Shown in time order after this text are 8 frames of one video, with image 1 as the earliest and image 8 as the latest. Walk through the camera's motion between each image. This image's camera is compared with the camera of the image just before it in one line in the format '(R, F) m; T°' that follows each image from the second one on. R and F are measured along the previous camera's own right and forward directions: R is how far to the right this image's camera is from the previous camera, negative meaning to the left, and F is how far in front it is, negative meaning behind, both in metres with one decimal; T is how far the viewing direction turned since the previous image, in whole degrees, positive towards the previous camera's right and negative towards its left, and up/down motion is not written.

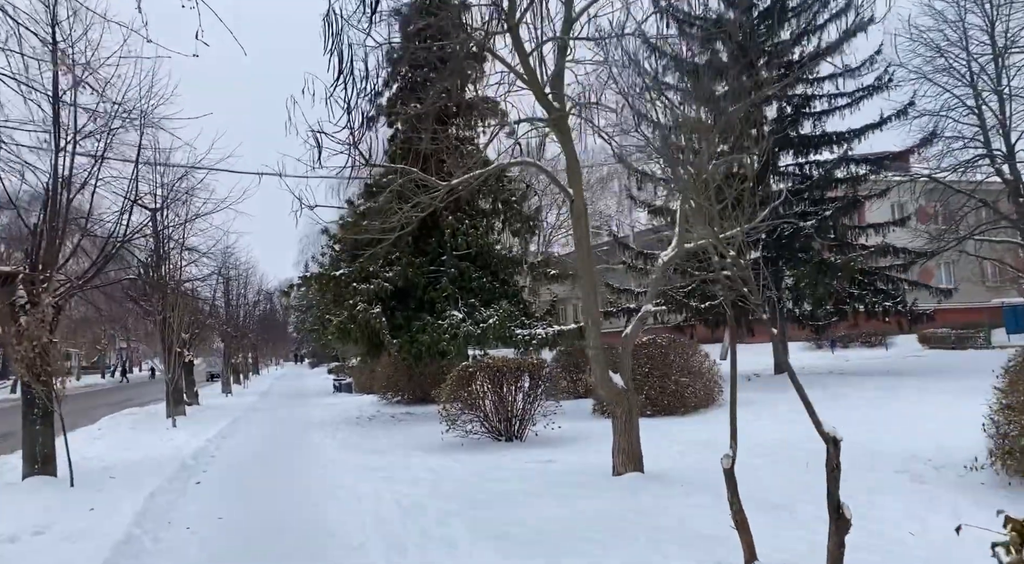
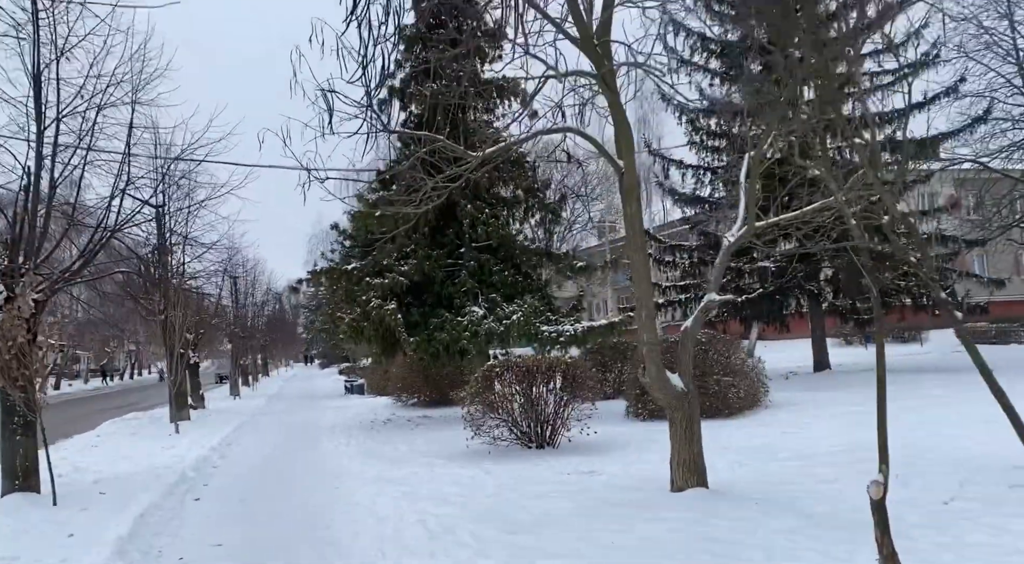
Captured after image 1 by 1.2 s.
(-0.3, +1.0) m; -1°
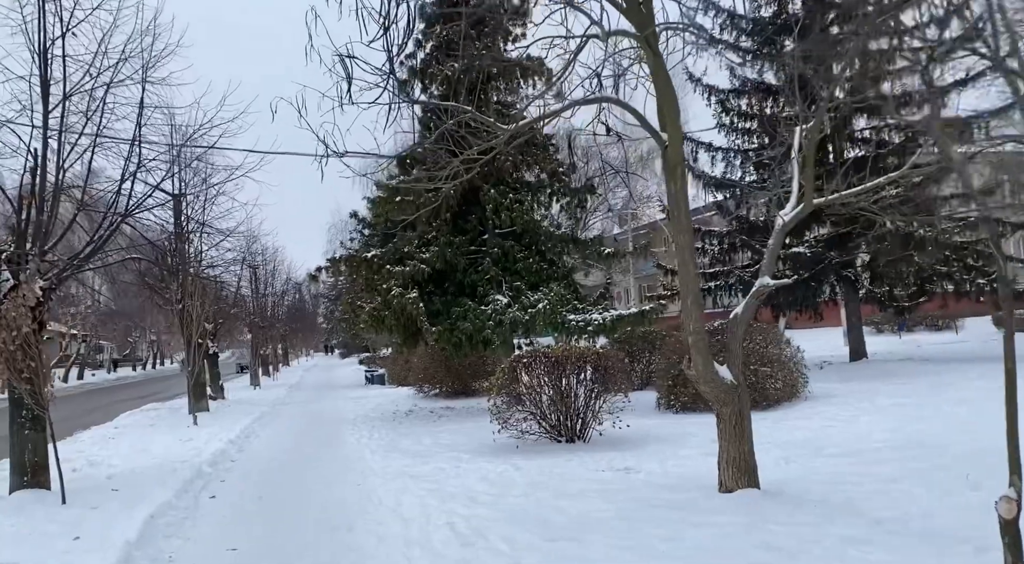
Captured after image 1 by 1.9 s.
(-0.1, +0.5) m; -1°
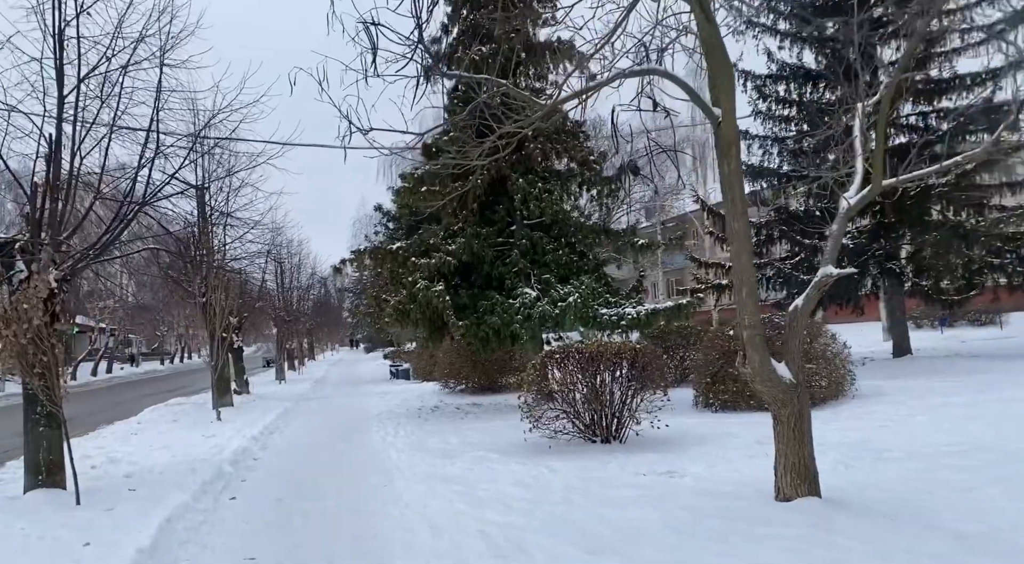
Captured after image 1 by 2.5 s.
(-0.1, +0.5) m; -2°
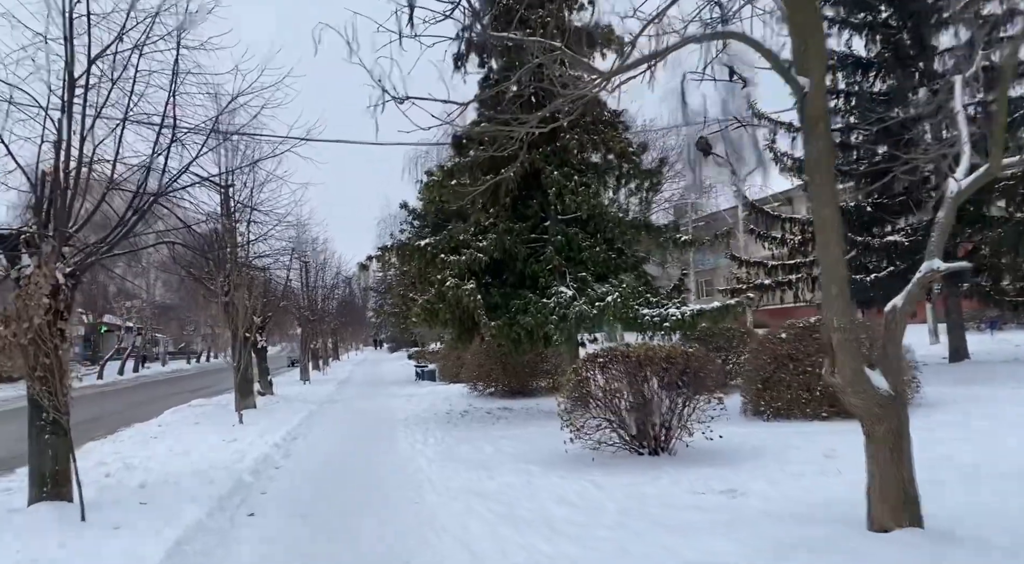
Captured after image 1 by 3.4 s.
(-0.2, +0.7) m; -2°
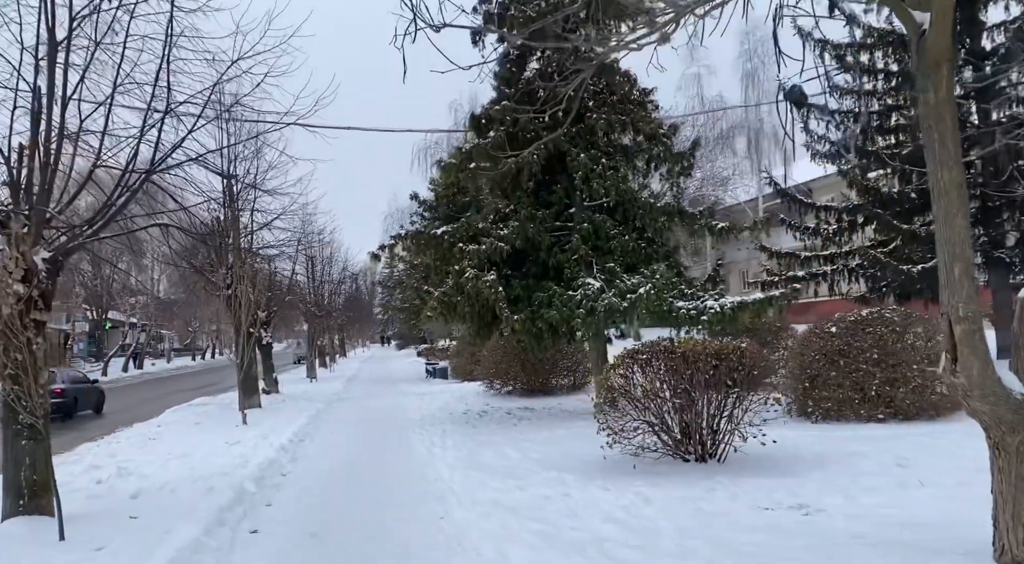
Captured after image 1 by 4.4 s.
(-0.3, +0.8) m; 0°
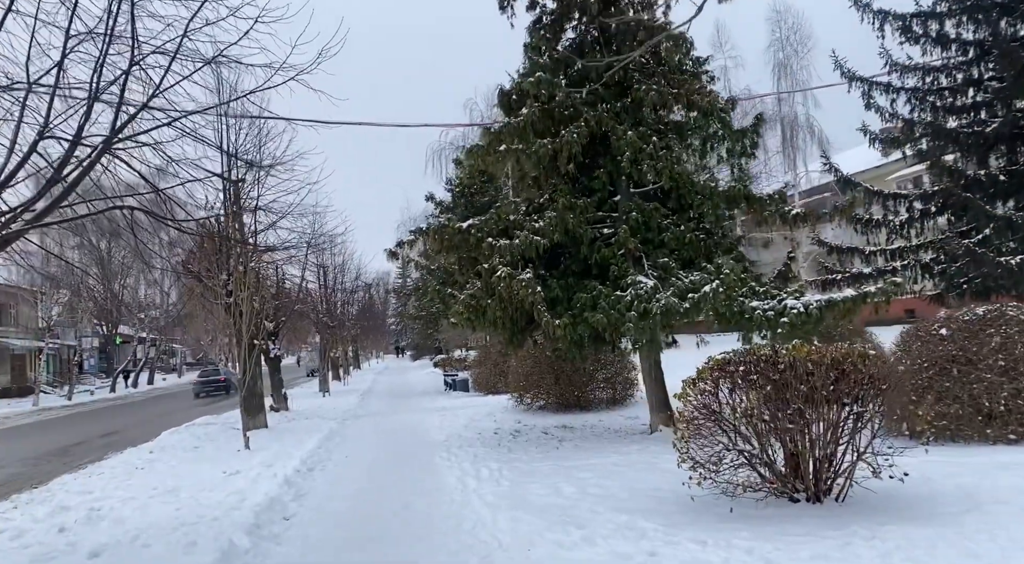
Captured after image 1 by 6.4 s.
(-0.4, +1.6) m; -1°
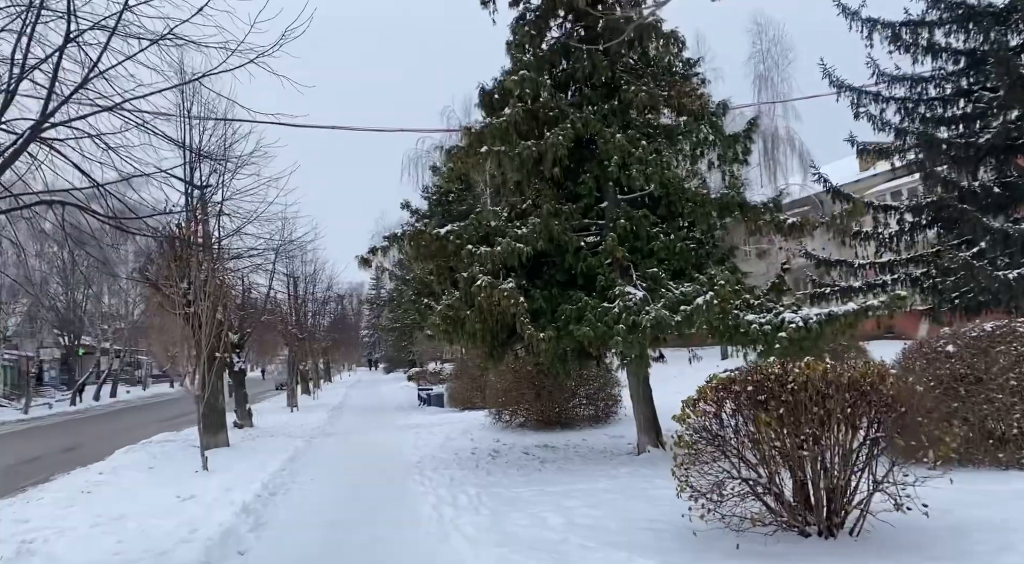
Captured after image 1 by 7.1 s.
(-0.1, +0.6) m; +2°
